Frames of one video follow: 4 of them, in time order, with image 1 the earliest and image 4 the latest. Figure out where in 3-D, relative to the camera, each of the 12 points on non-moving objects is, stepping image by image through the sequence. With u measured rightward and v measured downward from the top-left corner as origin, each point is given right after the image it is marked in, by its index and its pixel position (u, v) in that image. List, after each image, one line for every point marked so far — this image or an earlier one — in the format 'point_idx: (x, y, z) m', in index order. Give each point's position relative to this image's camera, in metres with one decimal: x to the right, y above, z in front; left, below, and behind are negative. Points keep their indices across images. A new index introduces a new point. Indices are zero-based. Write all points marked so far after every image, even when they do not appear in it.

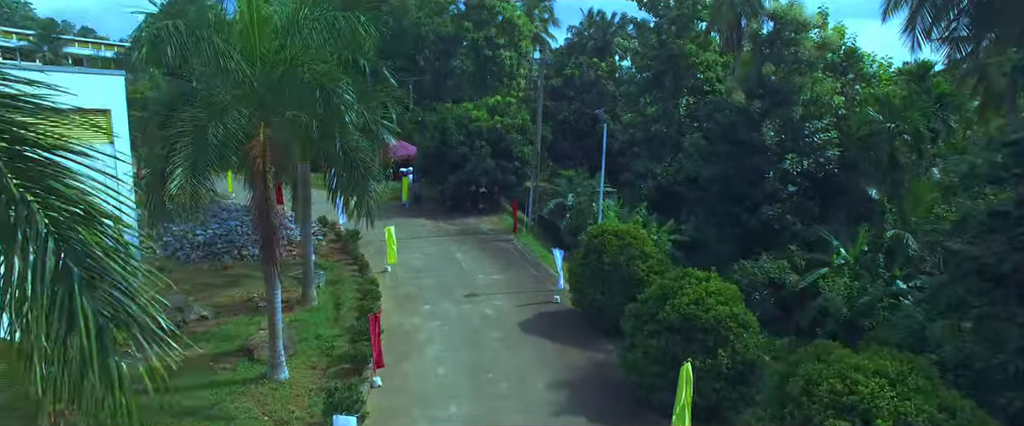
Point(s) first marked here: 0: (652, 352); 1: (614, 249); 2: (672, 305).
0: (+2.0, -2.0, +8.6) m
1: (+1.8, -0.6, +10.8) m
2: (+2.3, -1.3, +8.6) m
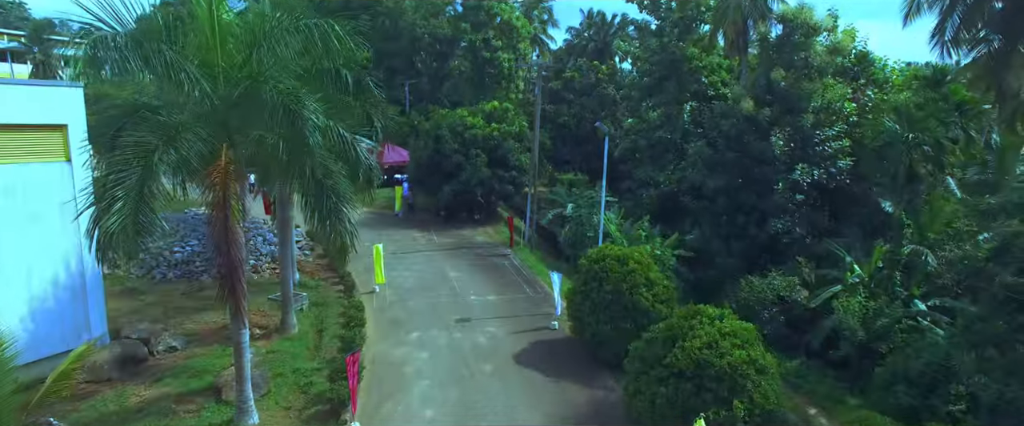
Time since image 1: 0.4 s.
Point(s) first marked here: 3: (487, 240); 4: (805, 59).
0: (+1.9, -2.3, +7.8) m
1: (+1.7, -1.0, +9.9) m
2: (+2.2, -1.7, +7.8) m
3: (-0.8, -0.8, +19.4) m
4: (+8.2, +4.3, +17.2) m
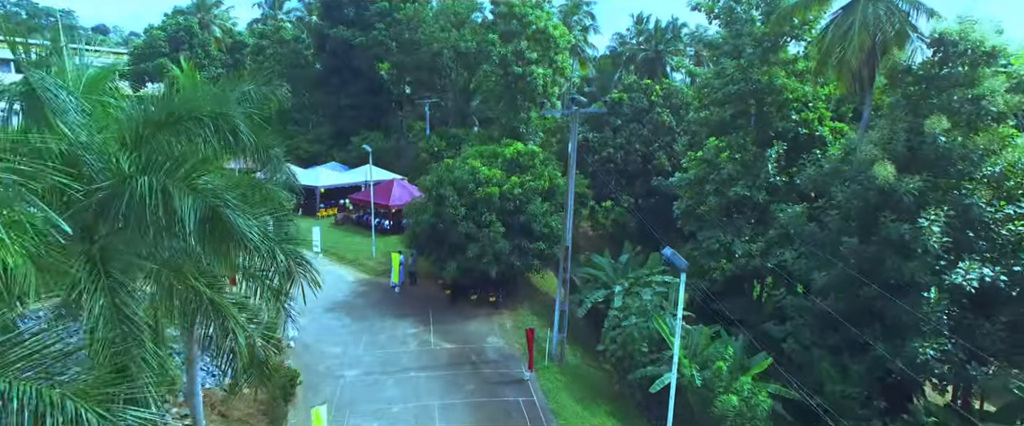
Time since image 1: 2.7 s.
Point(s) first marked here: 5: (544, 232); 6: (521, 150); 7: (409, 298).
0: (+1.6, -4.5, +2.5) m
1: (+1.5, -3.2, +4.7) m
2: (+1.9, -3.9, +2.5) m
3: (-0.3, -3.0, +14.3) m
4: (+8.6, +2.1, +11.5) m
5: (+0.8, -0.5, +15.8) m
6: (+0.3, +1.8, +17.4) m
7: (-3.0, -2.4, +17.2) m
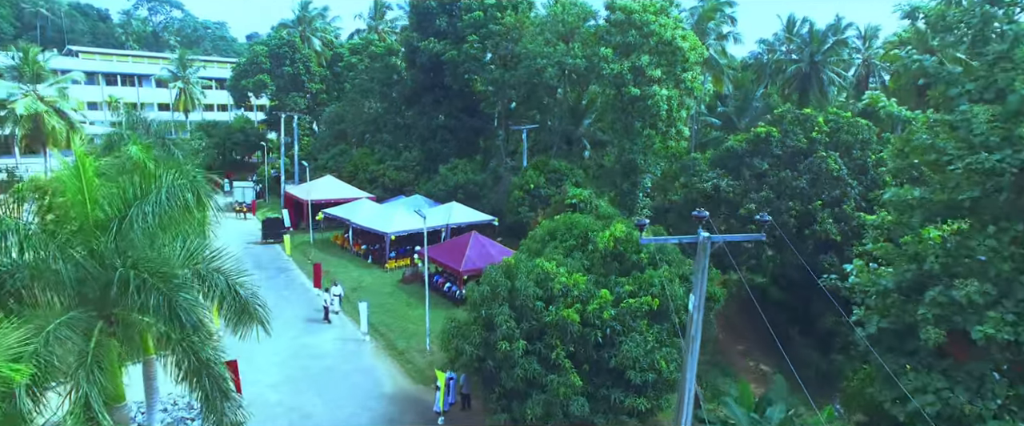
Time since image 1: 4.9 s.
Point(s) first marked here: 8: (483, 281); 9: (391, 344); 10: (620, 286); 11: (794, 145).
0: (+0.3, -6.8, -3.0) m
1: (+0.7, -5.5, -0.9) m
2: (+0.6, -6.2, -3.1) m
3: (+0.8, -5.2, +8.9) m
4: (+9.1, -0.5, +4.4) m
5: (+2.2, -2.8, +10.1) m
6: (+2.1, -0.4, +11.8) m
7: (-1.3, -4.5, +12.3) m
8: (-0.5, -1.2, +11.3) m
9: (-3.3, -3.5, +16.6) m
10: (+1.9, -1.3, +10.8) m
11: (+8.6, +2.0, +18.9) m
